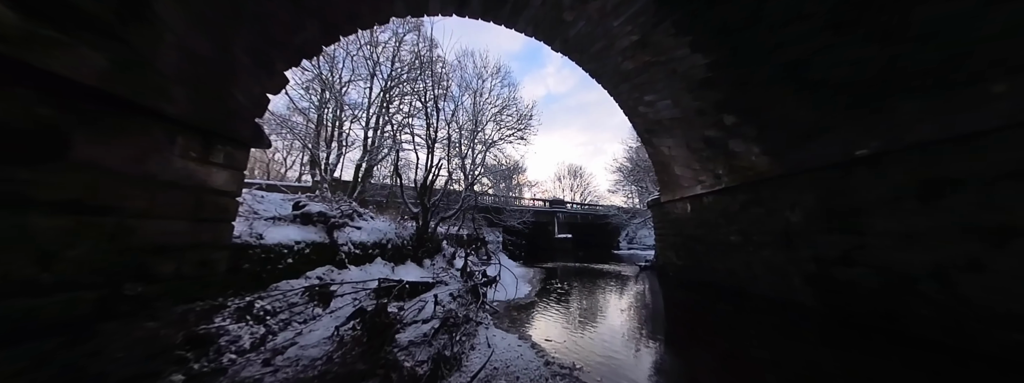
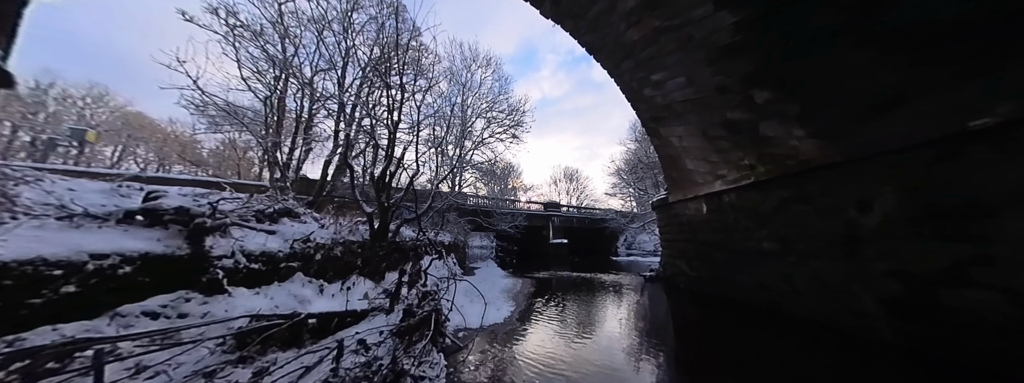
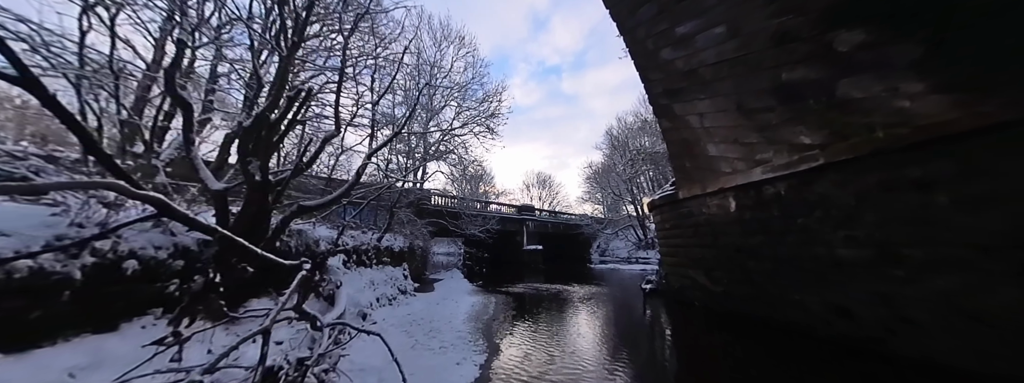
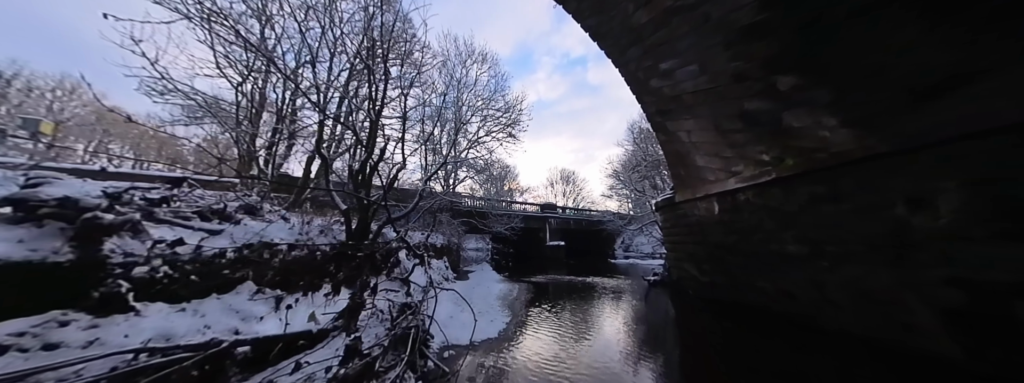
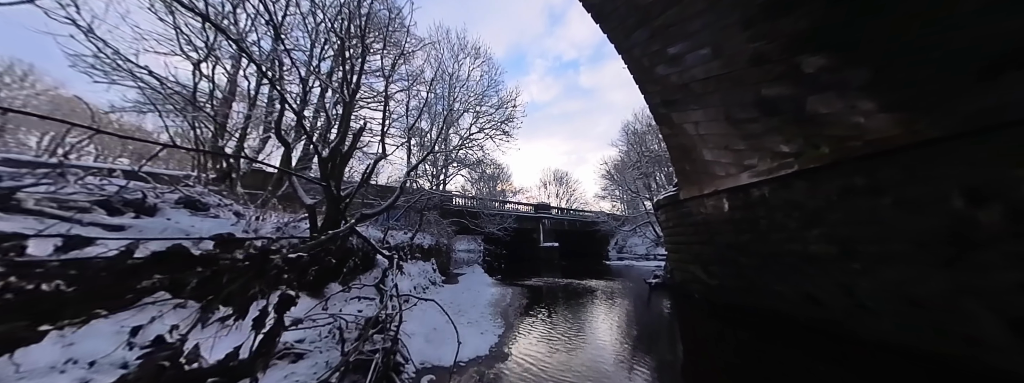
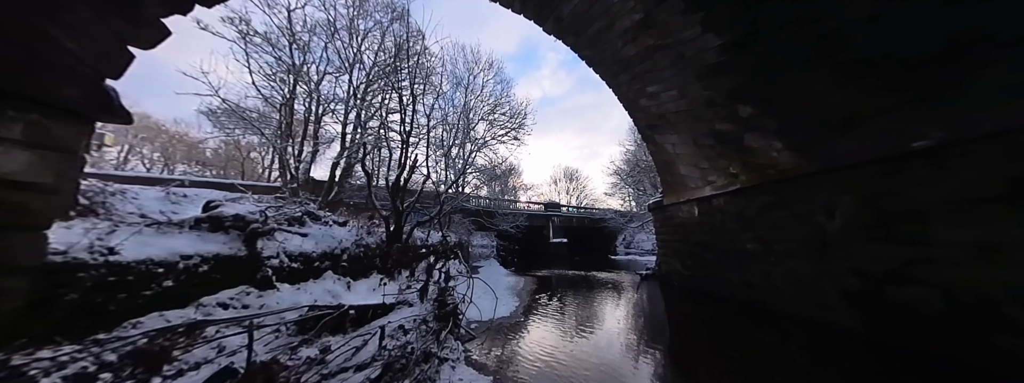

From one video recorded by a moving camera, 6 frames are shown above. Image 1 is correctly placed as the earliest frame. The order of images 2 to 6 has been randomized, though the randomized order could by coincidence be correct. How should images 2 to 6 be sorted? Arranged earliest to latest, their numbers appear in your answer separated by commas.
6, 2, 4, 5, 3
